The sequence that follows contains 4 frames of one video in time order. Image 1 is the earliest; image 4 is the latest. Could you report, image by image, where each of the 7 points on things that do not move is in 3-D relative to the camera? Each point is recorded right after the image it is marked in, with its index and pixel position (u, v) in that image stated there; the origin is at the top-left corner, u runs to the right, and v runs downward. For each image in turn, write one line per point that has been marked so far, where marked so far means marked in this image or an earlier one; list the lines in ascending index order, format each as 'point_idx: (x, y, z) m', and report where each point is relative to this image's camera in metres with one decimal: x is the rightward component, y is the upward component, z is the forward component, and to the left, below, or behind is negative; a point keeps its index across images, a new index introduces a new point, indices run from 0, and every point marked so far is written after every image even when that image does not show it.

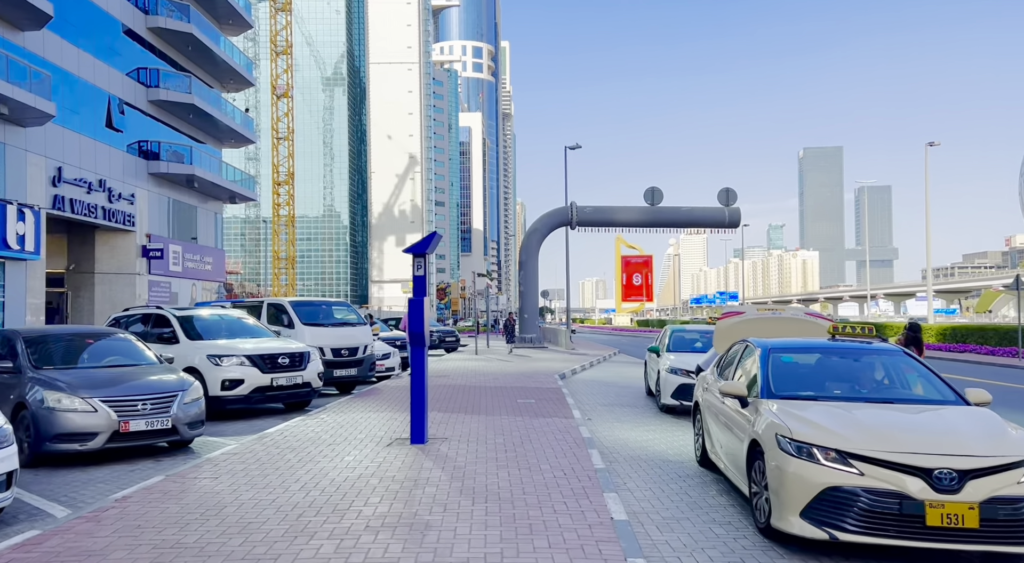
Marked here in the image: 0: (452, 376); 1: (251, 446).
0: (-1.5, -2.4, +18.4) m
1: (-3.1, -2.0, +8.6) m
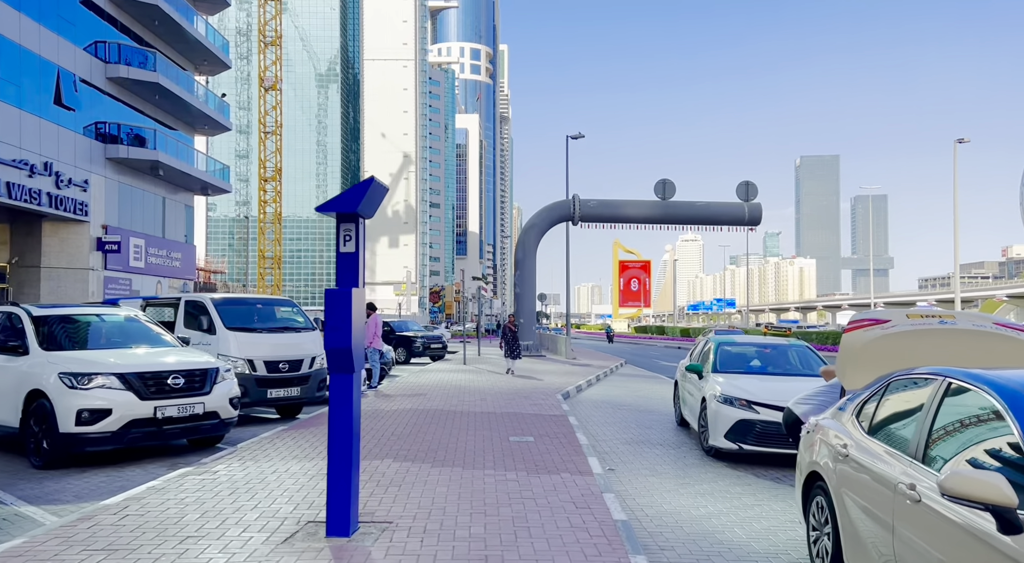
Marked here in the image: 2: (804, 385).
0: (-1.7, -2.3, +14.8) m
1: (-3.2, -1.8, +5.0) m
2: (+3.7, -1.3, +9.3) m
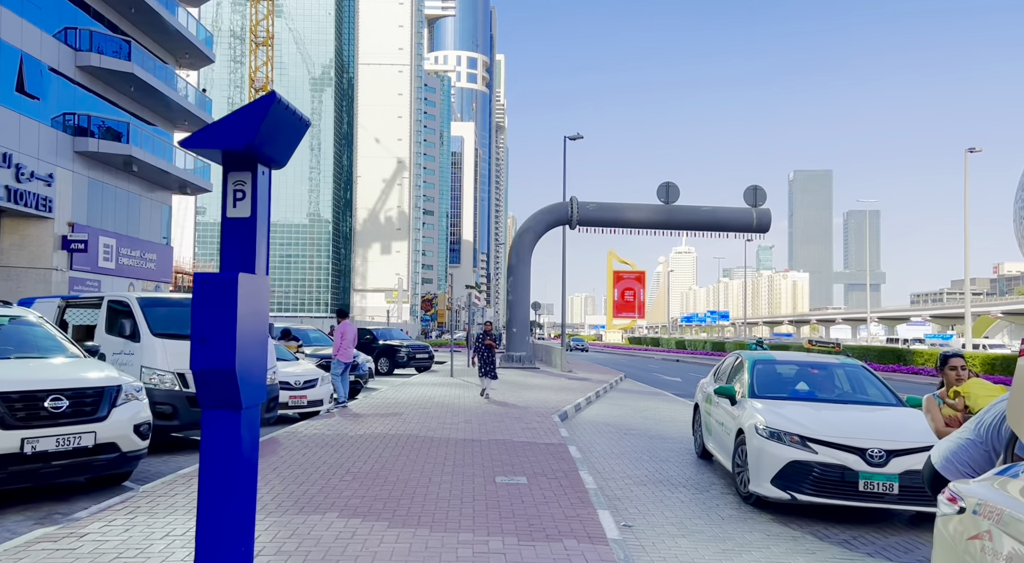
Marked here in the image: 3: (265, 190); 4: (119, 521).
0: (-1.9, -2.4, +12.8) m
1: (-3.3, -1.7, +3.0) m
2: (+3.6, -1.4, +7.3) m
3: (-1.2, +0.4, +3.5) m
4: (-3.0, -1.9, +5.6) m
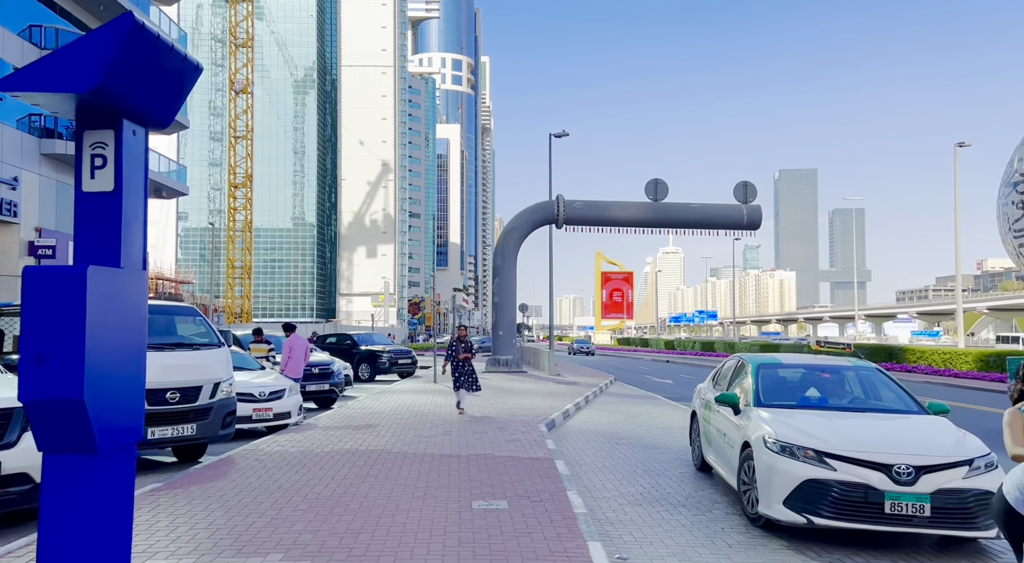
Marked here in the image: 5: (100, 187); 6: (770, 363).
0: (-2.2, -2.4, +11.9) m
1: (-3.4, -1.7, +2.1) m
2: (+3.4, -1.3, +6.5) m
3: (-1.3, +0.4, +2.6) m
4: (-3.2, -1.9, +4.7) m
5: (-1.4, +0.3, +2.5) m
6: (+3.0, -0.9, +8.3) m
